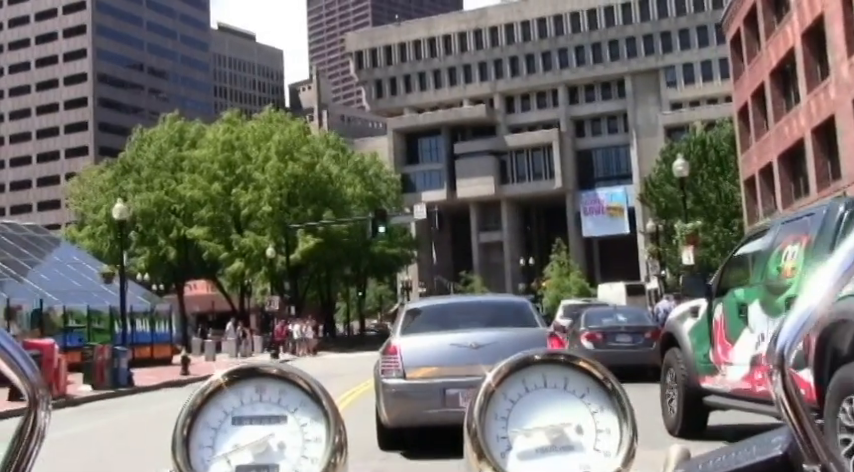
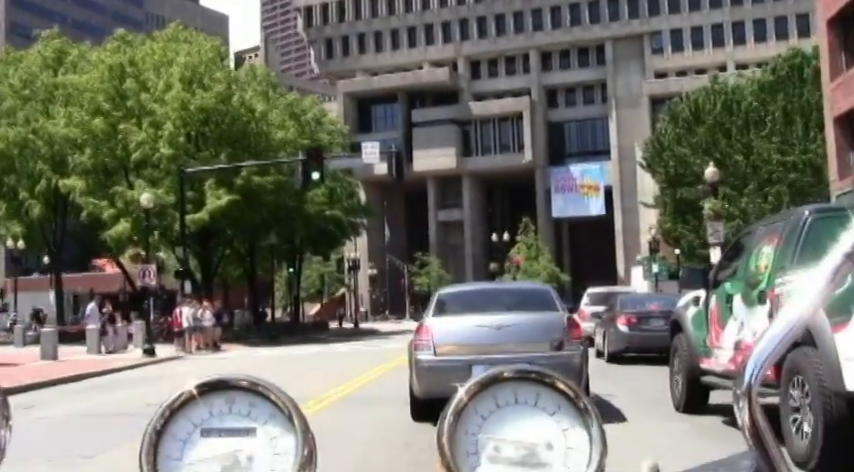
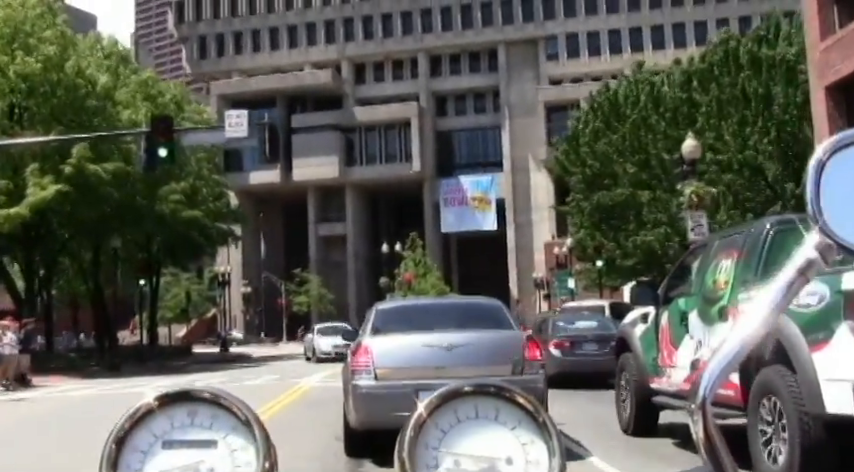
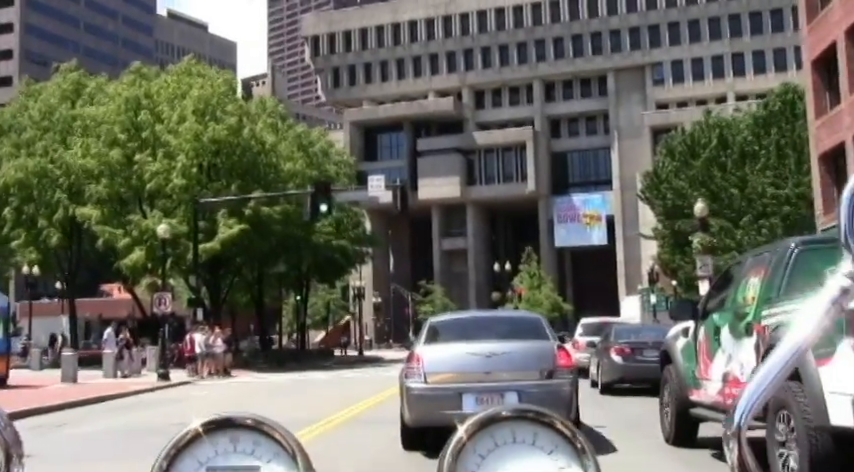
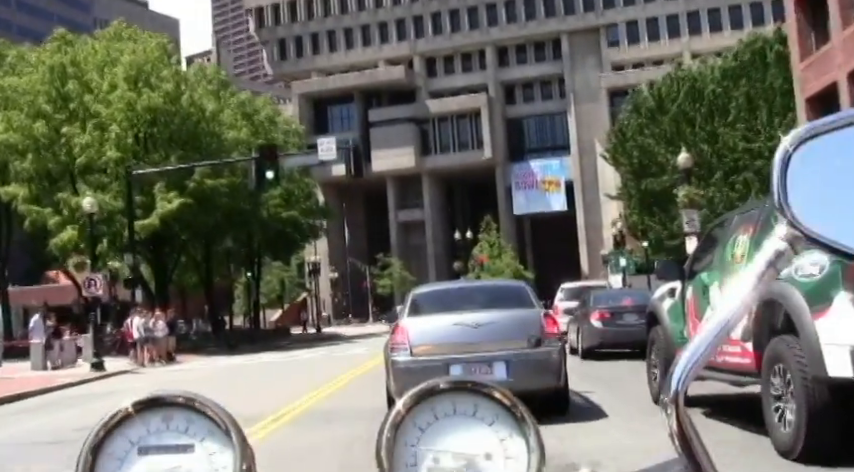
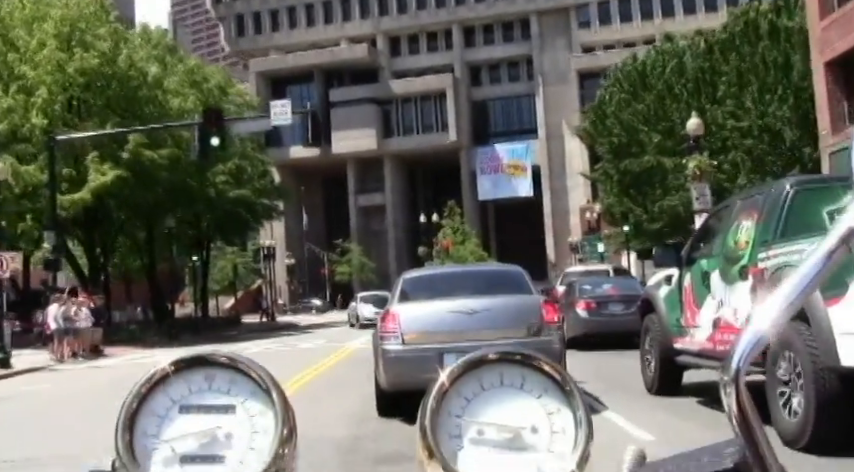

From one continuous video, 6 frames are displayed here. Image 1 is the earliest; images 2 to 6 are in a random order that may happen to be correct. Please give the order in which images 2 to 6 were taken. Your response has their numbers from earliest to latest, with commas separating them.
4, 2, 5, 6, 3
